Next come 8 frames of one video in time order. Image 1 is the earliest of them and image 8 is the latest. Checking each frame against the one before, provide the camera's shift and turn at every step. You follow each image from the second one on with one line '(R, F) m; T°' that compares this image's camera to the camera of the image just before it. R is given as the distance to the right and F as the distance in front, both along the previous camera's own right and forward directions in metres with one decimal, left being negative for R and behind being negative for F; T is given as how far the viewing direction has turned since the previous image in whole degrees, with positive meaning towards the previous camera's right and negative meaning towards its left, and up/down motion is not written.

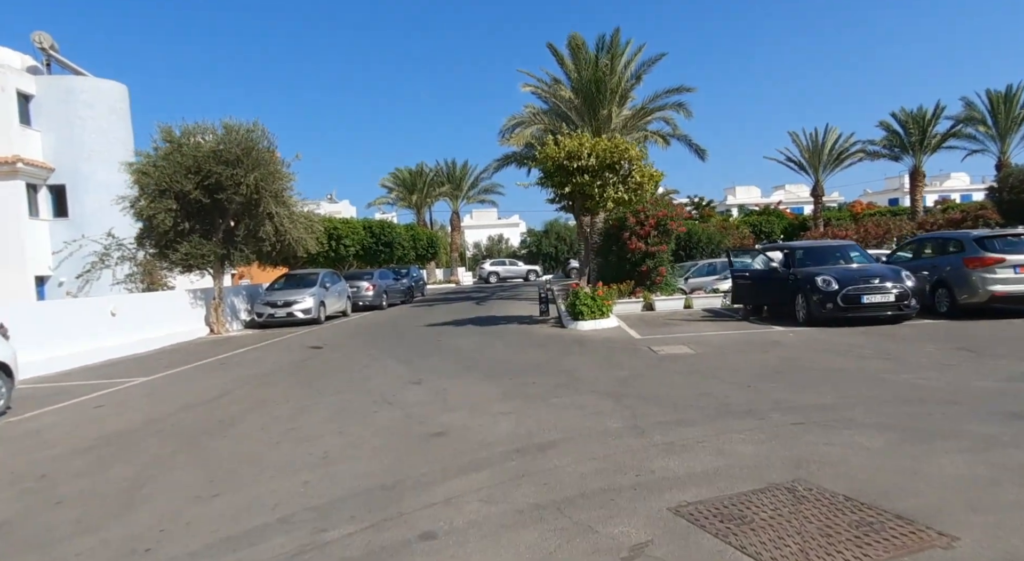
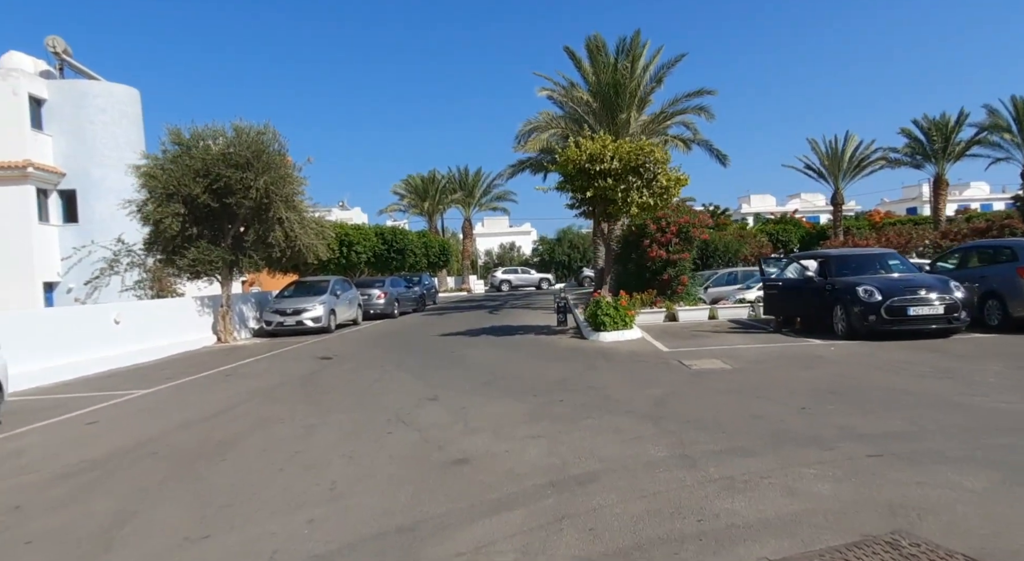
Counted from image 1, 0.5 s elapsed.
(-0.2, +0.7) m; -1°
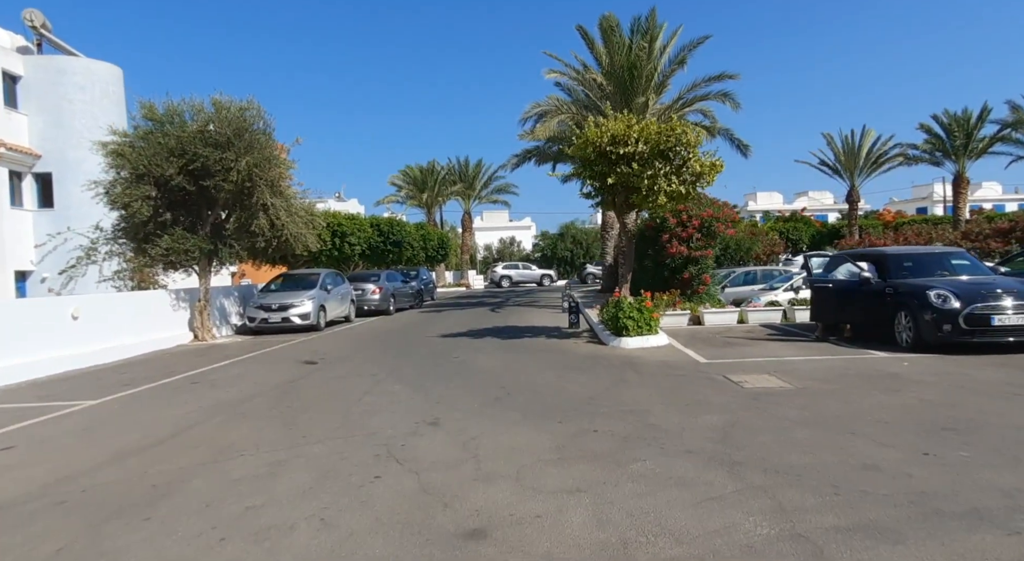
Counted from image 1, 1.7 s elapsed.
(-0.3, +1.6) m; 0°
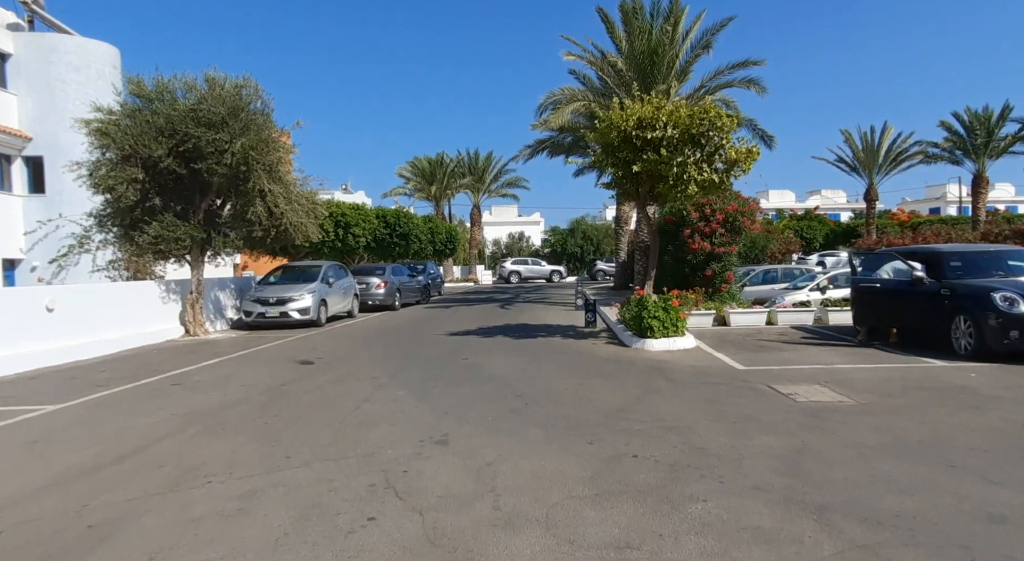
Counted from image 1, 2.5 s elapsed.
(-0.2, +1.0) m; 0°
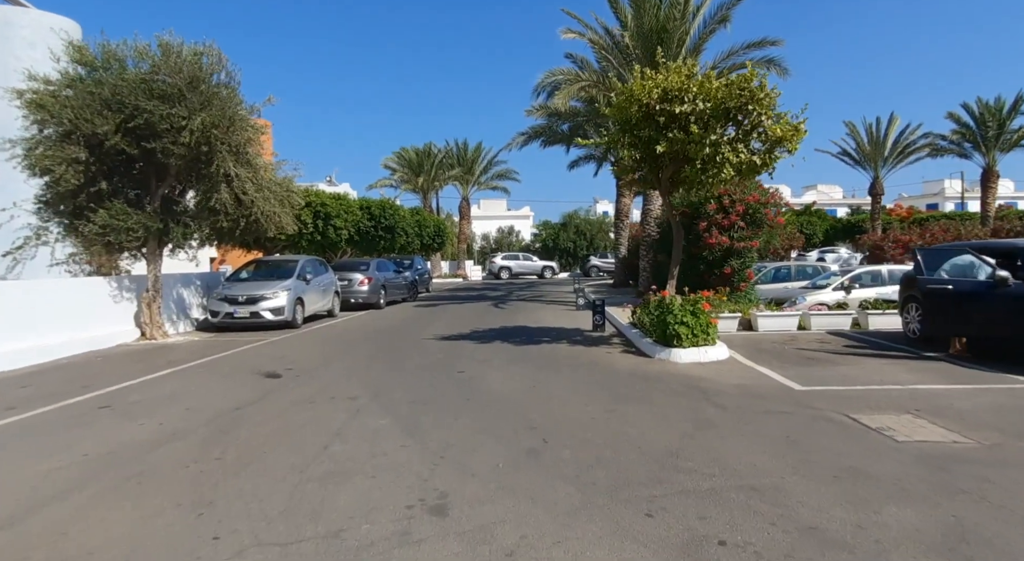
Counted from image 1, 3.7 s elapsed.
(-0.3, +1.7) m; +1°
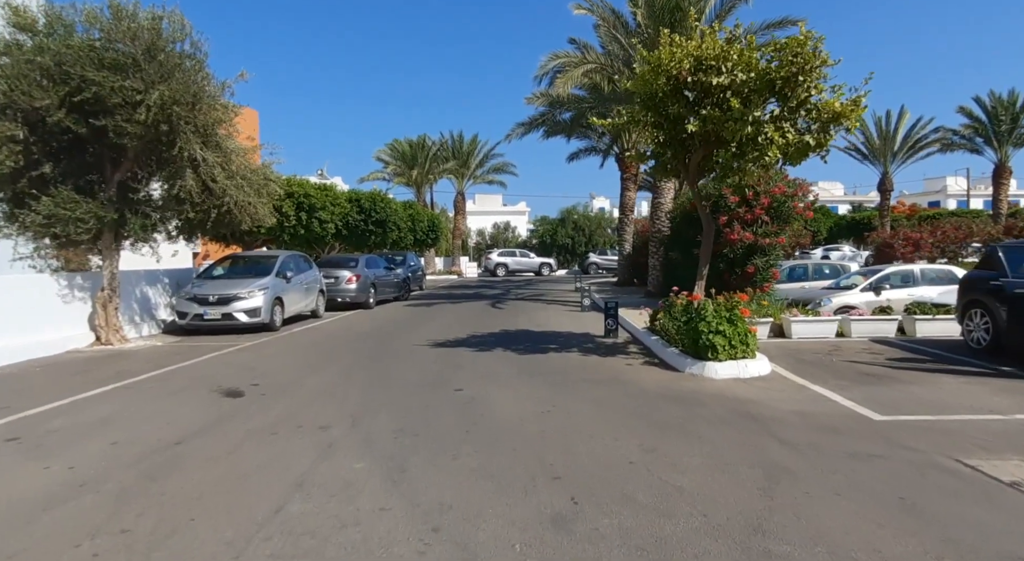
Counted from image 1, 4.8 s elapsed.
(-0.2, +1.4) m; +1°
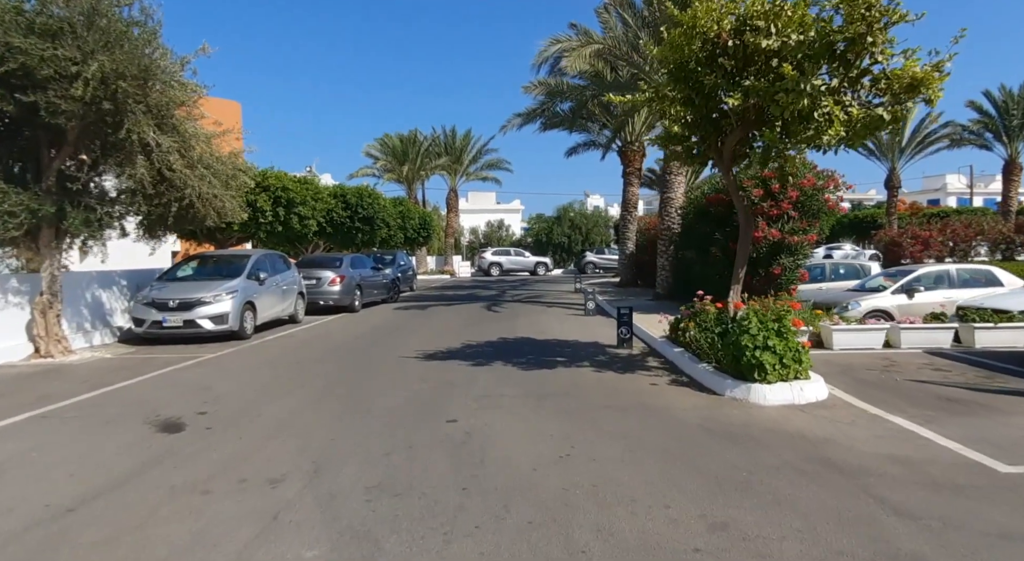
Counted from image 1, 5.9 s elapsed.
(-0.1, +1.5) m; +1°
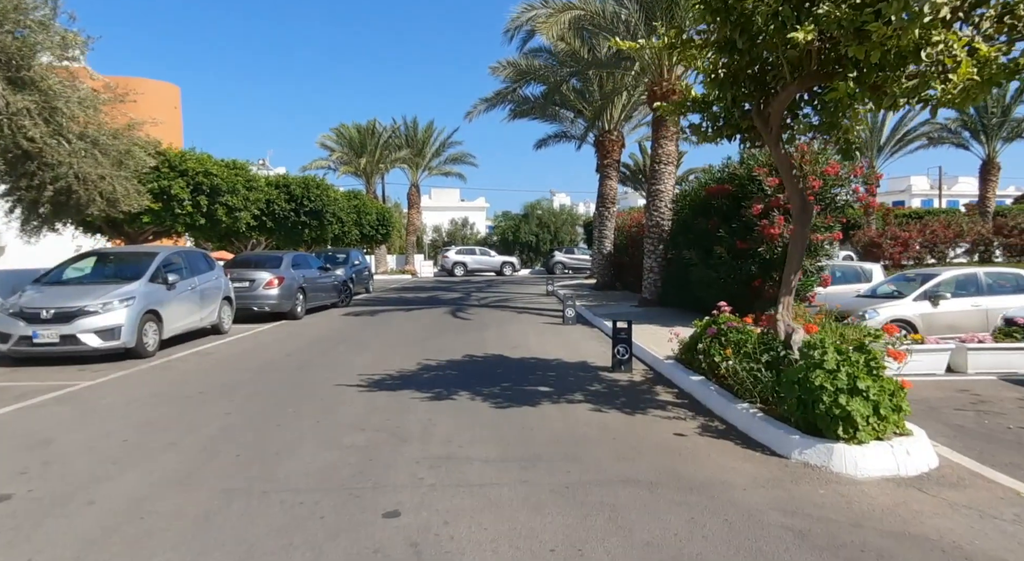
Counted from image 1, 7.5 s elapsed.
(-0.1, +2.3) m; +3°
